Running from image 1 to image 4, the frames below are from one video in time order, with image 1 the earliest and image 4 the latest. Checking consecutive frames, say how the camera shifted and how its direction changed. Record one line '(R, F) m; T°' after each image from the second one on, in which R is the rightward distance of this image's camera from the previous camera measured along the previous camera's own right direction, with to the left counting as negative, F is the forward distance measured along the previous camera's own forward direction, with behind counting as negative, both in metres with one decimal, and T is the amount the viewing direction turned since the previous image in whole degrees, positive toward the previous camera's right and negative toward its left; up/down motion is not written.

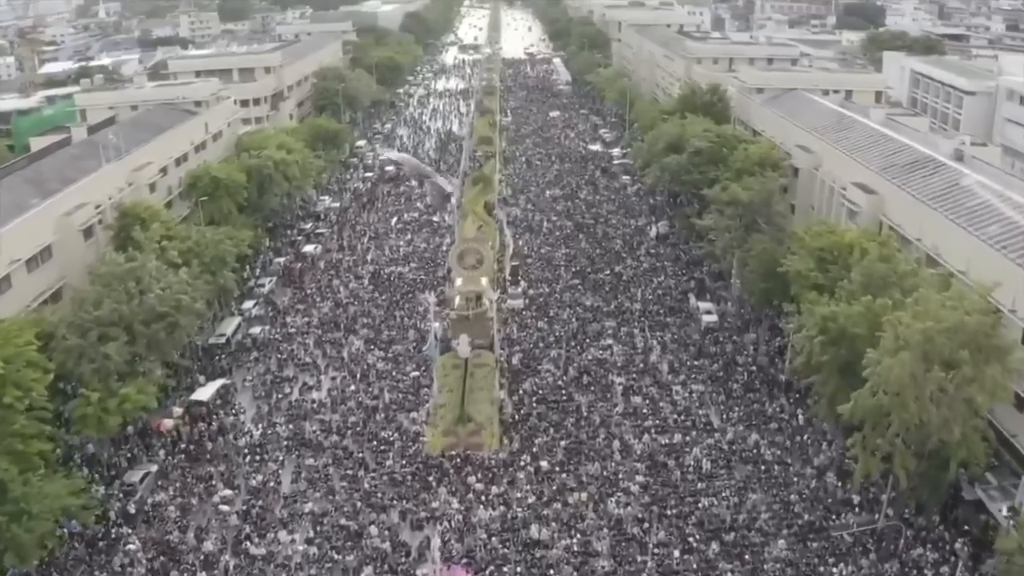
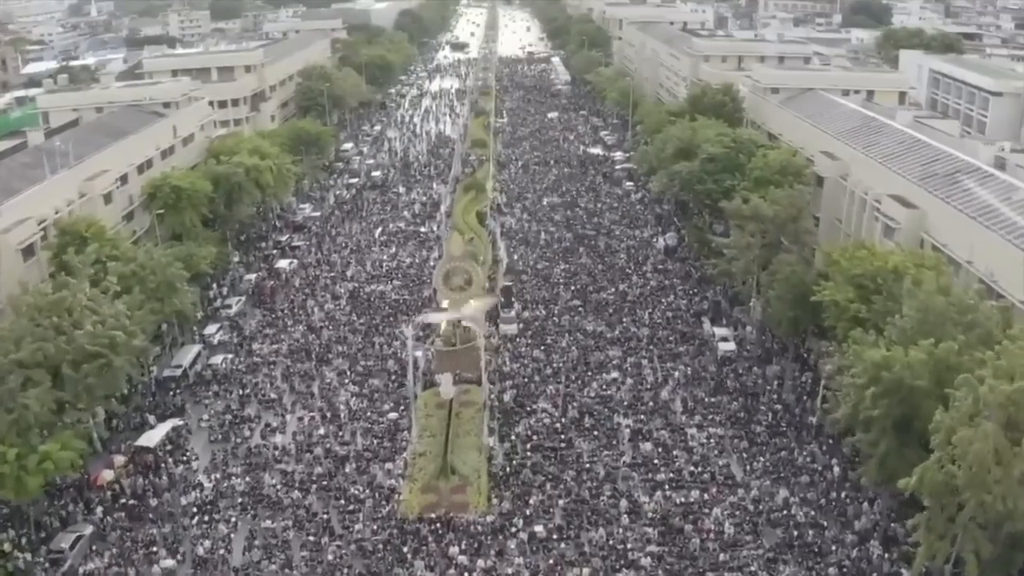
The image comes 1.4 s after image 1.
(+0.3, +4.1) m; 0°
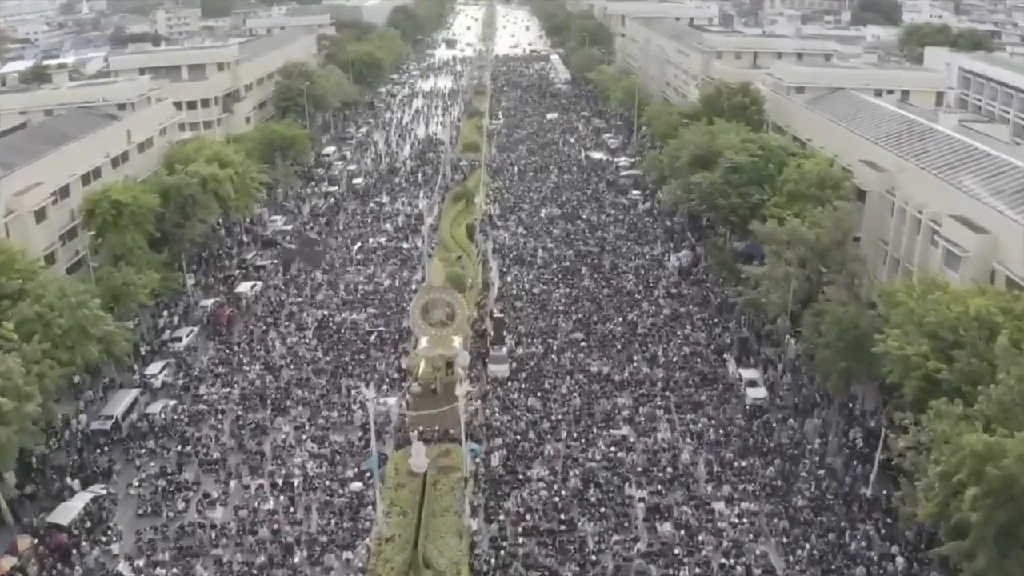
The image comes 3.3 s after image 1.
(+0.3, +5.1) m; 0°
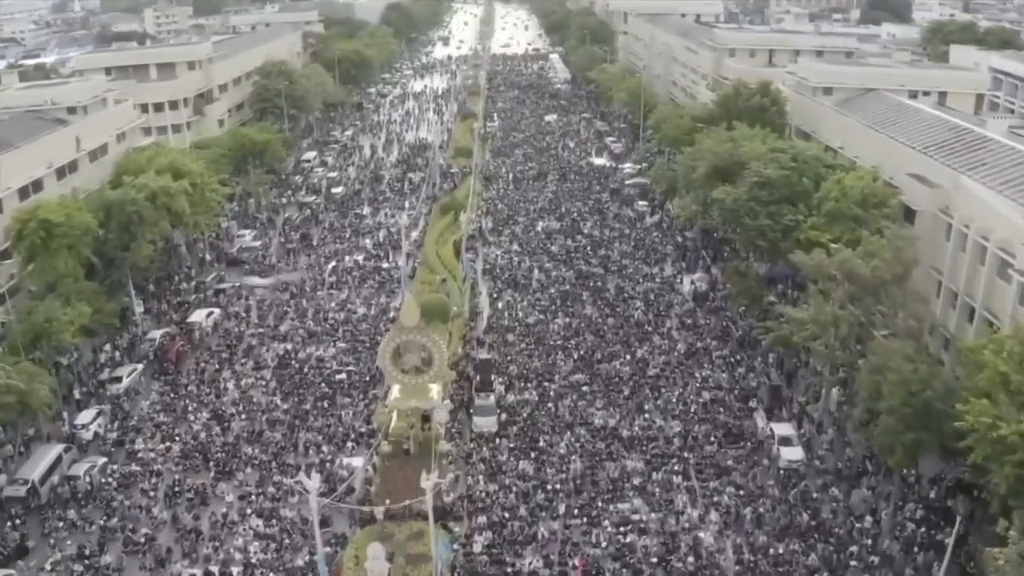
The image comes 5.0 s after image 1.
(+0.3, +4.5) m; 0°
